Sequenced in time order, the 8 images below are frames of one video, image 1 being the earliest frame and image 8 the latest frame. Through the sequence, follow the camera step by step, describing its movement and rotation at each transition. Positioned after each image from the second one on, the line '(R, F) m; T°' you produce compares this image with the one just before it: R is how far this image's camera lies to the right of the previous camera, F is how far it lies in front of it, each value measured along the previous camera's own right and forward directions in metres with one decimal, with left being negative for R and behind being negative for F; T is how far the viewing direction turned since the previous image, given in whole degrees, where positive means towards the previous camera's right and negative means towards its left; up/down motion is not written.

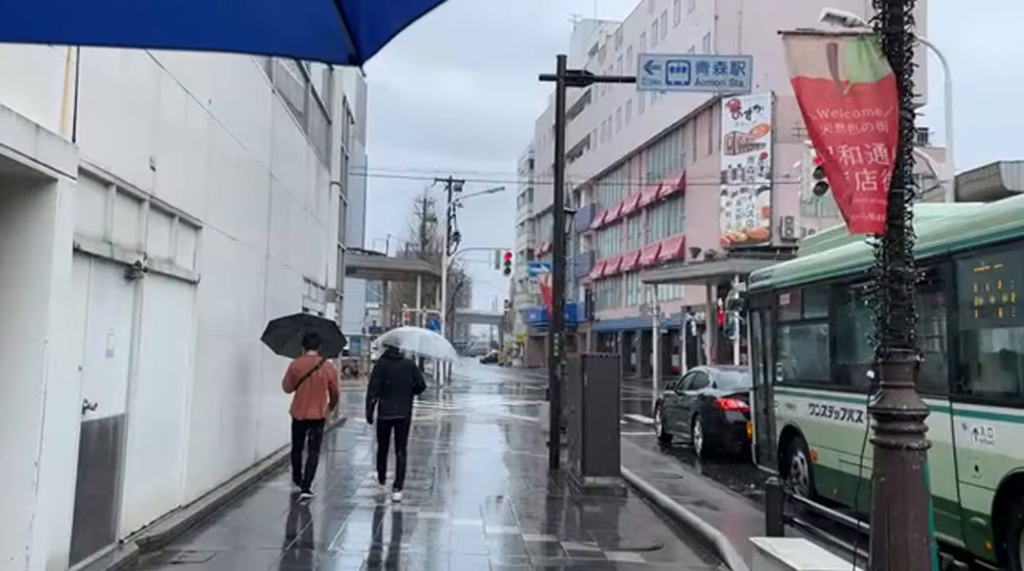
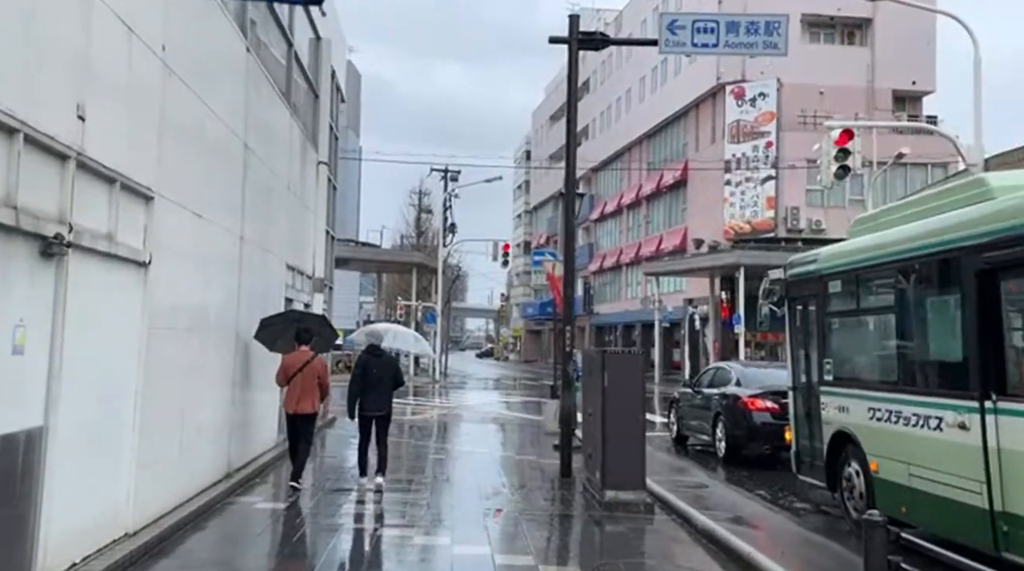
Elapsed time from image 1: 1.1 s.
(-0.1, +1.5) m; 0°
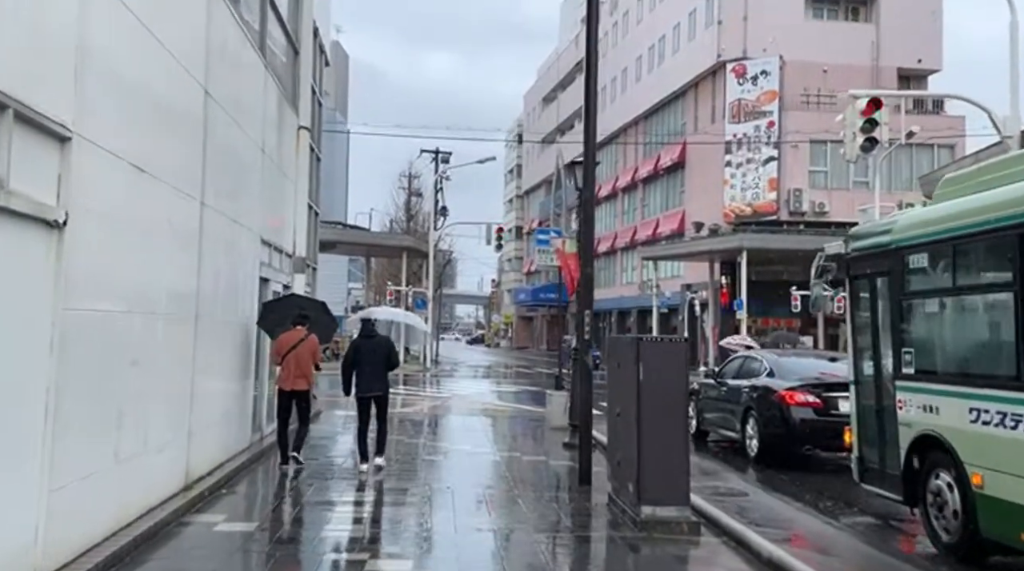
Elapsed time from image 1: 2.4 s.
(-0.2, +1.8) m; +1°
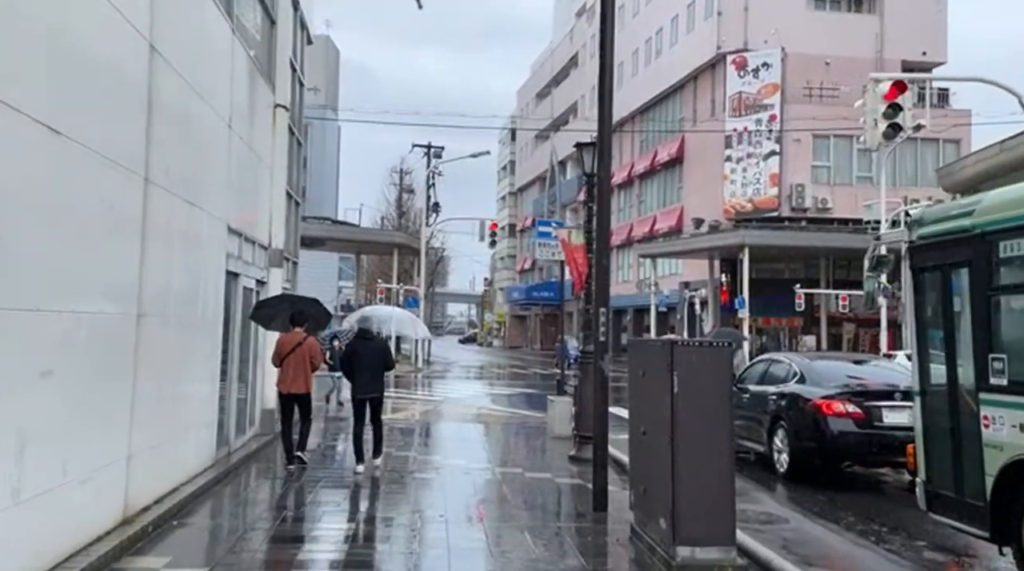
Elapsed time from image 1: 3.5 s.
(-0.1, +1.5) m; 0°
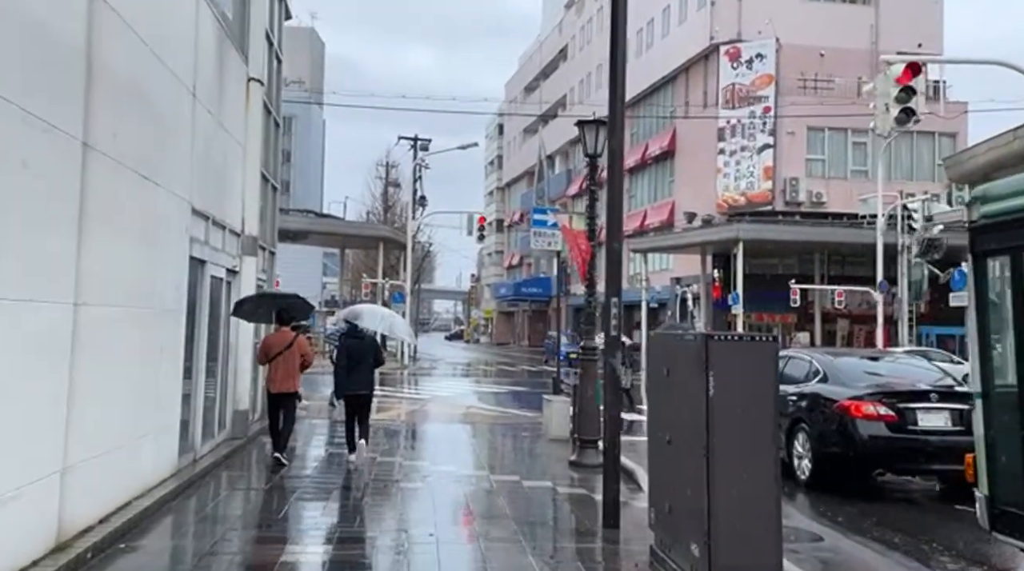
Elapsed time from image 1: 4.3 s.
(-0.1, +1.1) m; +1°
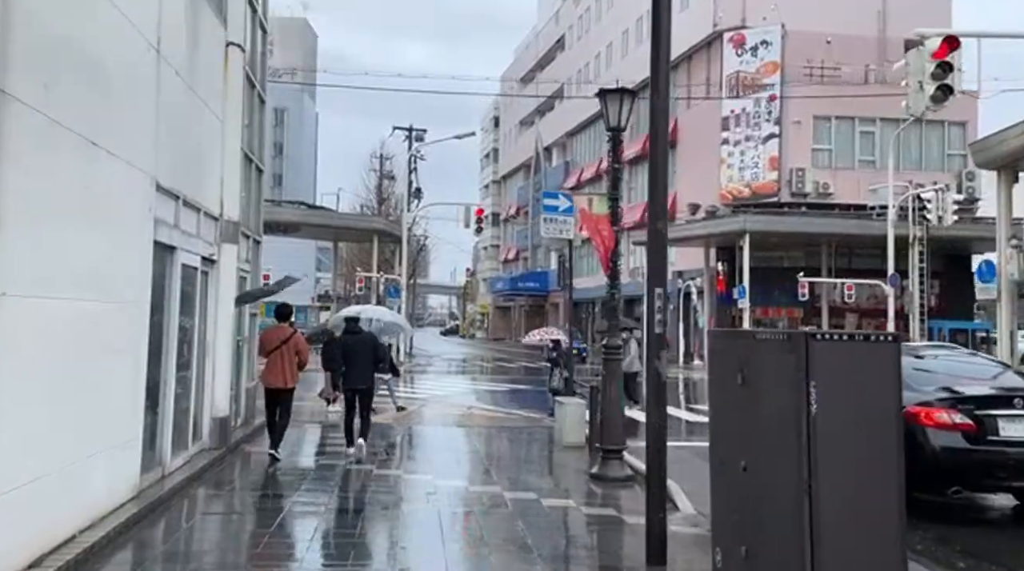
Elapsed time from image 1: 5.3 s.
(-0.2, +1.4) m; 0°
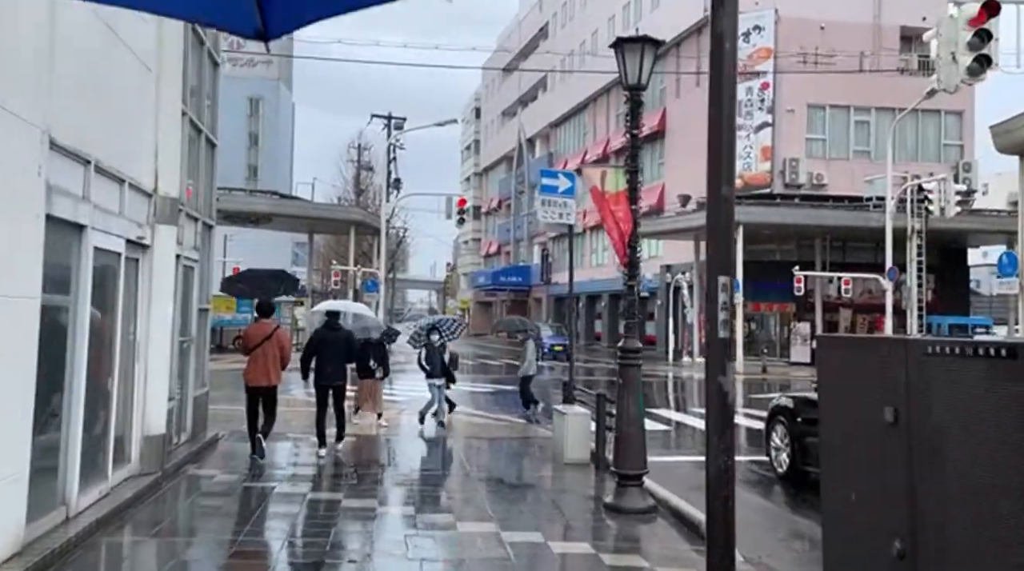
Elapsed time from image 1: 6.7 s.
(-0.2, +1.9) m; +1°
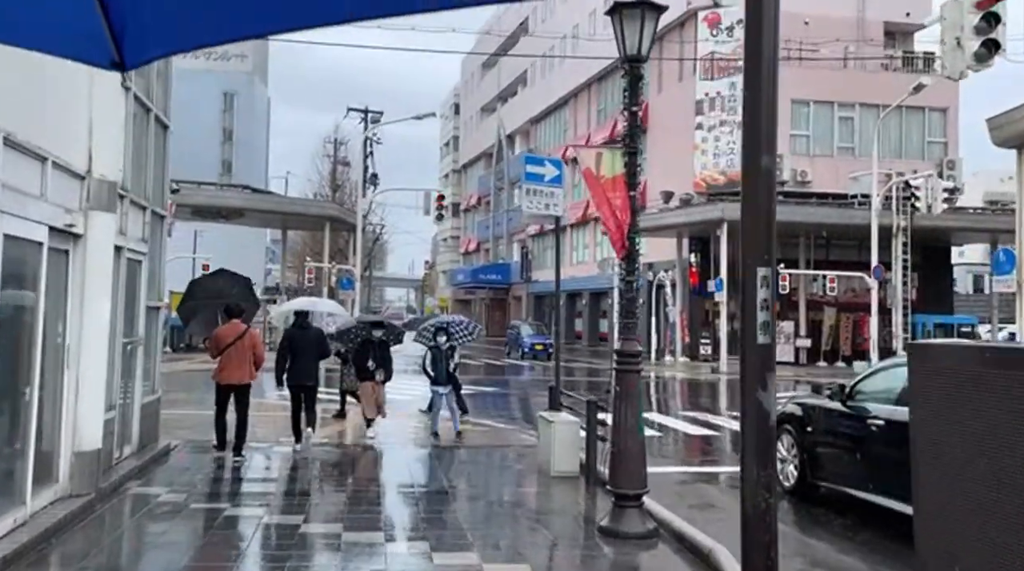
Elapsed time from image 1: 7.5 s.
(0.0, +1.0) m; +1°
